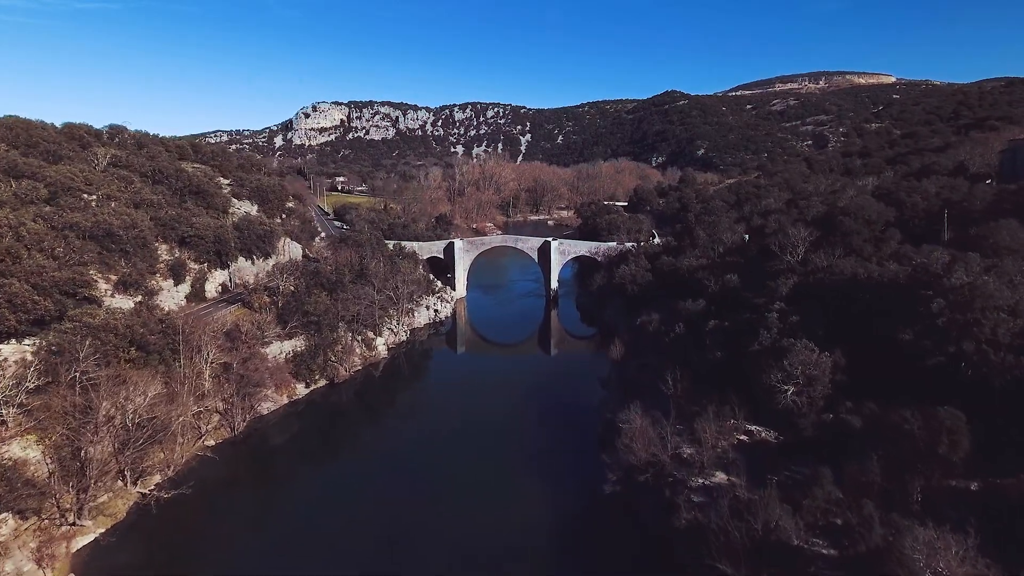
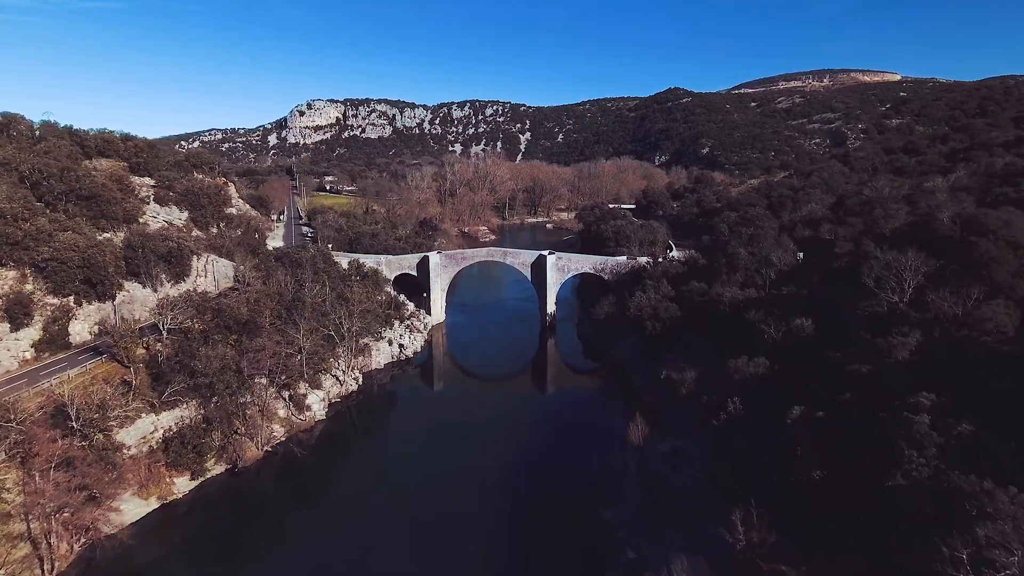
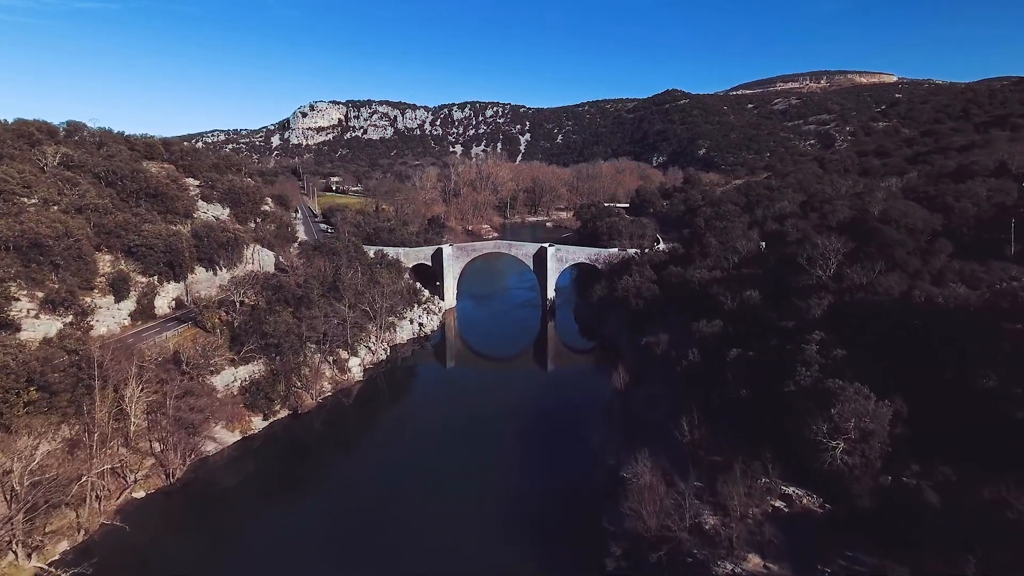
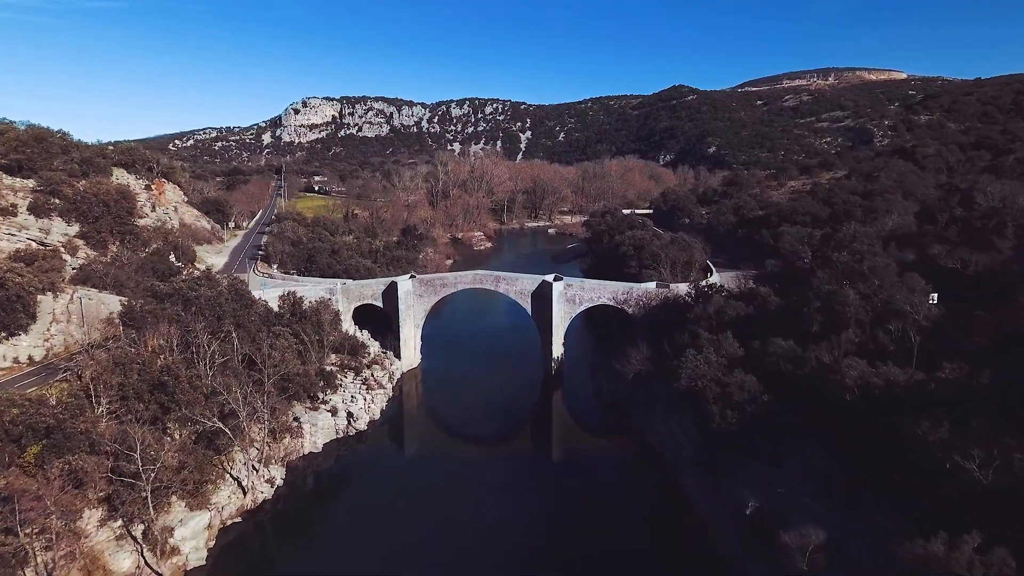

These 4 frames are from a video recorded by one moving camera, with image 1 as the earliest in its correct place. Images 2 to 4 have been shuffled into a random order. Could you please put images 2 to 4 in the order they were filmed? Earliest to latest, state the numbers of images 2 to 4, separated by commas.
3, 2, 4
